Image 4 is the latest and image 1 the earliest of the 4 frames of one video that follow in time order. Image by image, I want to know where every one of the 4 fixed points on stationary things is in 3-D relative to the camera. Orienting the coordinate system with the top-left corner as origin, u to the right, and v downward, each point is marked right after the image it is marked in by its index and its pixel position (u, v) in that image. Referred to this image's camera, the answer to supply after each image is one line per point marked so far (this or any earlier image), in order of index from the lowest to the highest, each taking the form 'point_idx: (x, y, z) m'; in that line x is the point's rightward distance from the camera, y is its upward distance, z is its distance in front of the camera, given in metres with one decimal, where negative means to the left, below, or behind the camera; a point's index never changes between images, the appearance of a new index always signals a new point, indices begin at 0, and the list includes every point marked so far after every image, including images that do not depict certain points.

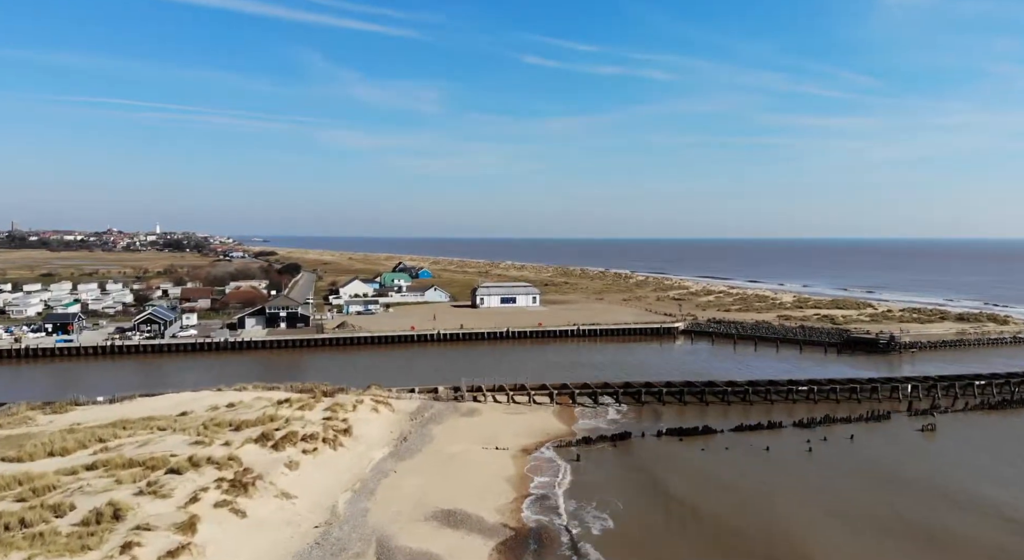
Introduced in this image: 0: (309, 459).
0: (-4.7, -4.1, +17.9) m
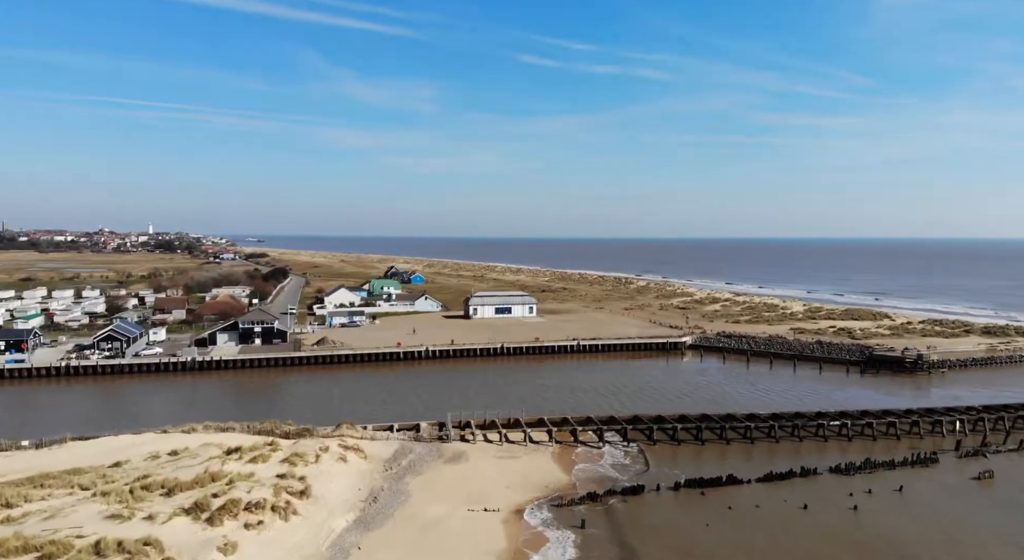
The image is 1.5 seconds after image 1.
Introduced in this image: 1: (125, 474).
0: (-4.9, -4.8, +14.5) m
1: (-9.0, -4.5, +18.1) m
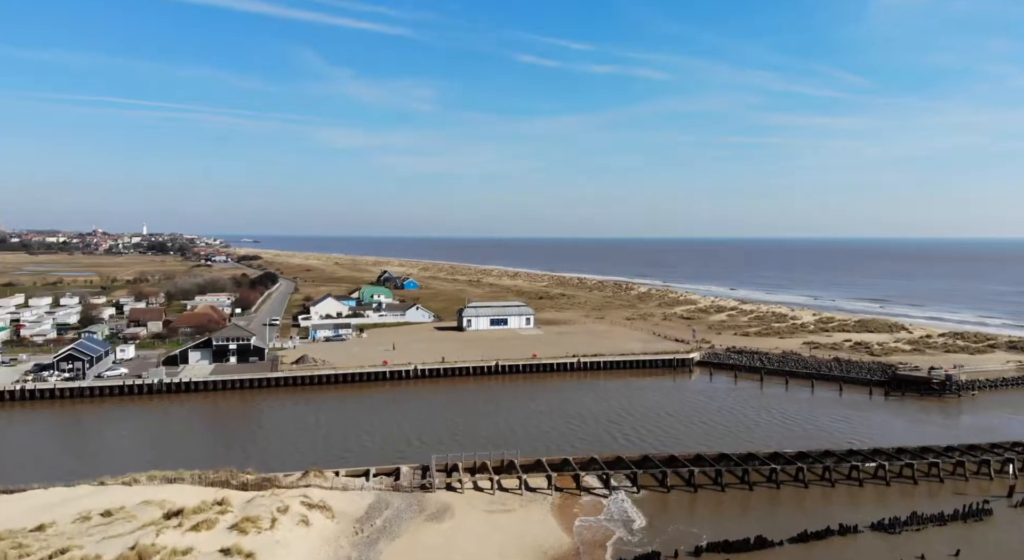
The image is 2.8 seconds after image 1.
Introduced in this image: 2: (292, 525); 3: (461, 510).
0: (-5.0, -5.4, +11.7) m
1: (-9.1, -5.1, +15.2) m
2: (-4.5, -5.0, +15.9) m
3: (-1.2, -5.5, +18.6) m
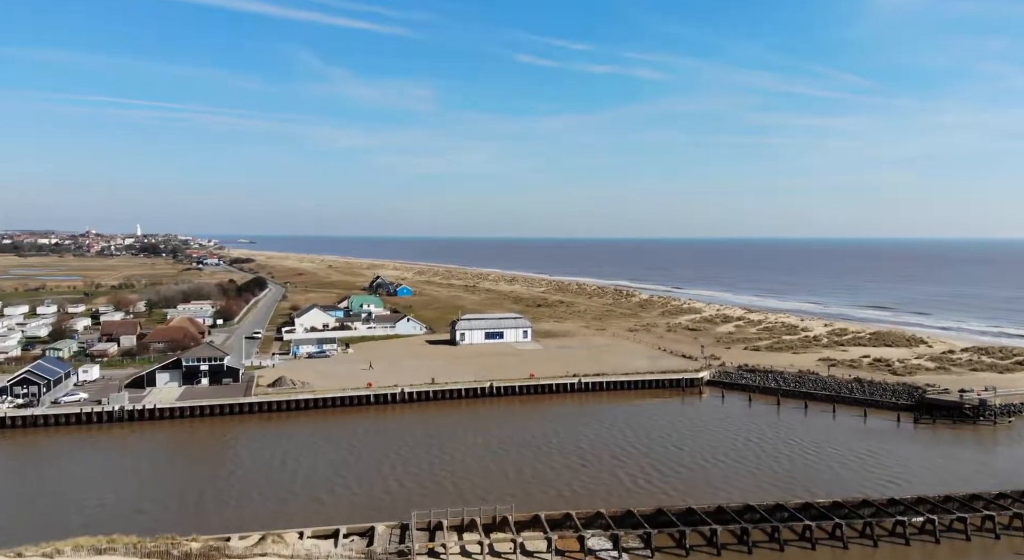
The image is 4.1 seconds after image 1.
0: (-5.1, -6.1, +8.8) m
1: (-9.3, -5.8, +12.3) m
2: (-4.6, -5.7, +13.0) m
3: (-1.4, -6.1, +15.7) m
